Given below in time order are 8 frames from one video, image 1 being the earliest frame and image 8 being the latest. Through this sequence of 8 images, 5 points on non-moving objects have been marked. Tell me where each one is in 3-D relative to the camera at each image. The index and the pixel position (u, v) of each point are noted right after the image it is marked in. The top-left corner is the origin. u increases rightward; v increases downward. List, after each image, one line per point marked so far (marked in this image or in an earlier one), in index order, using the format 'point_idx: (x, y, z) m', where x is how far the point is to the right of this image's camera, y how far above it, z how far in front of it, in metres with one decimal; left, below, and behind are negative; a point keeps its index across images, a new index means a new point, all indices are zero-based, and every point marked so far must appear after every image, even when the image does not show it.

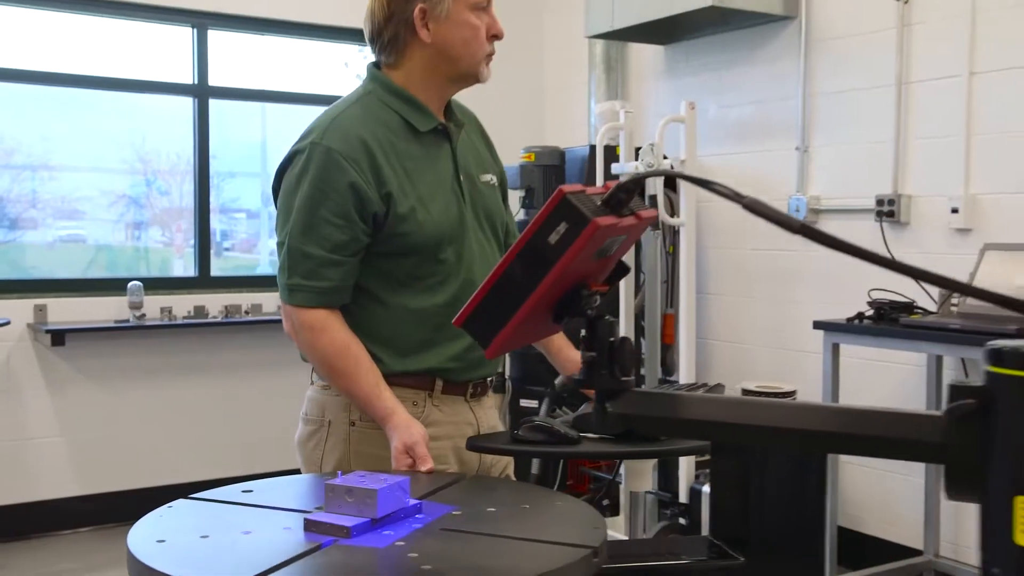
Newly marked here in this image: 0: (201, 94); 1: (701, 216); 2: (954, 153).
0: (-1.1, +0.7, +3.9) m
1: (+0.6, +0.2, +3.6) m
2: (+1.2, +0.4, +2.8) m
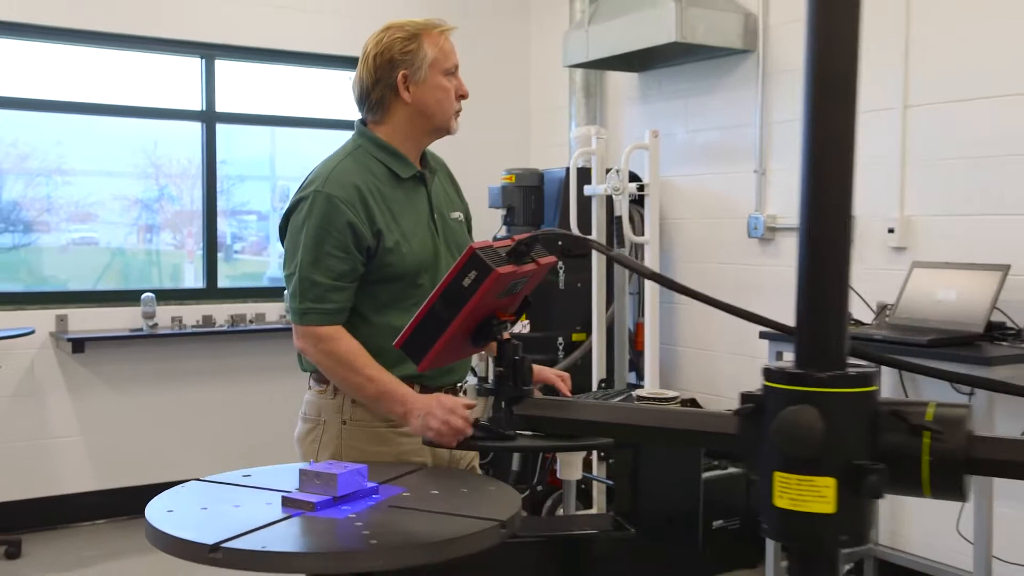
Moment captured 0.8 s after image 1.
0: (-1.2, +0.7, +4.2) m
1: (+0.6, +0.2, +3.9) m
2: (+1.1, +0.3, +3.1) m
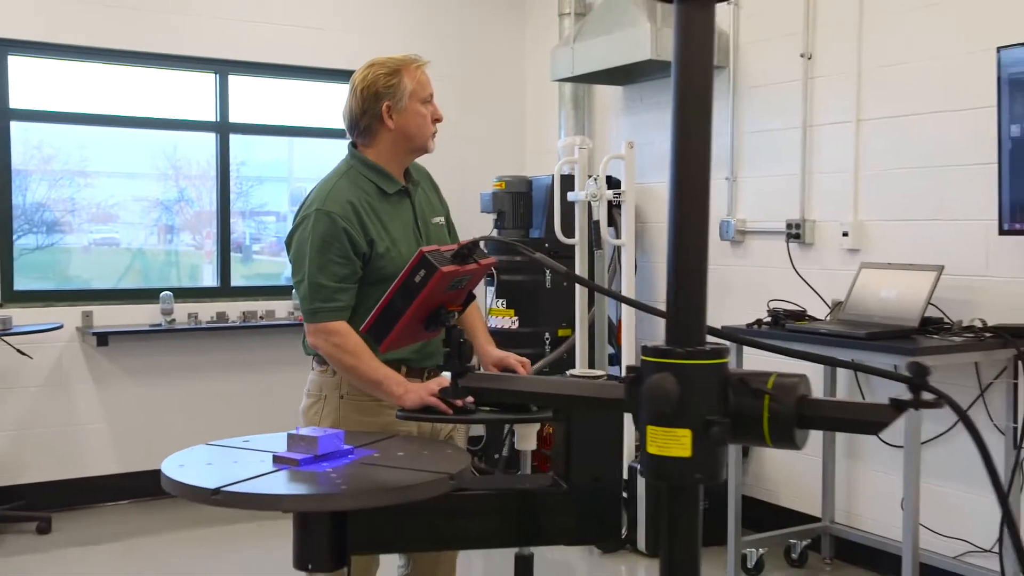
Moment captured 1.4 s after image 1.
0: (-1.2, +0.7, +4.5) m
1: (+0.5, +0.2, +4.2) m
2: (+1.0, +0.3, +3.4) m
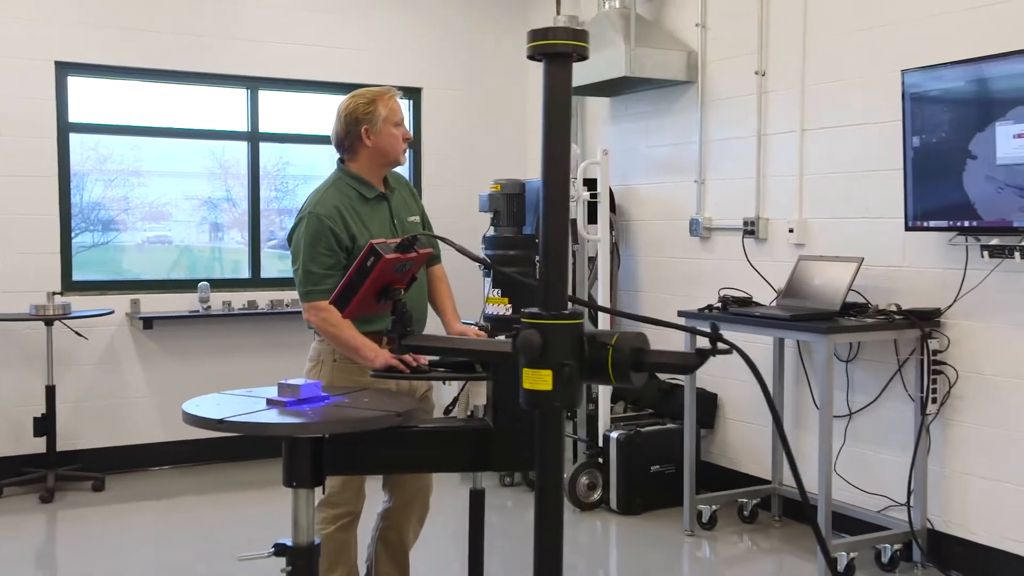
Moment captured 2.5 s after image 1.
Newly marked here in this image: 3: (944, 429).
0: (-1.2, +0.7, +5.0) m
1: (+0.5, +0.2, +4.7) m
2: (+1.0, +0.4, +3.8) m
3: (+1.3, -0.4, +3.3) m
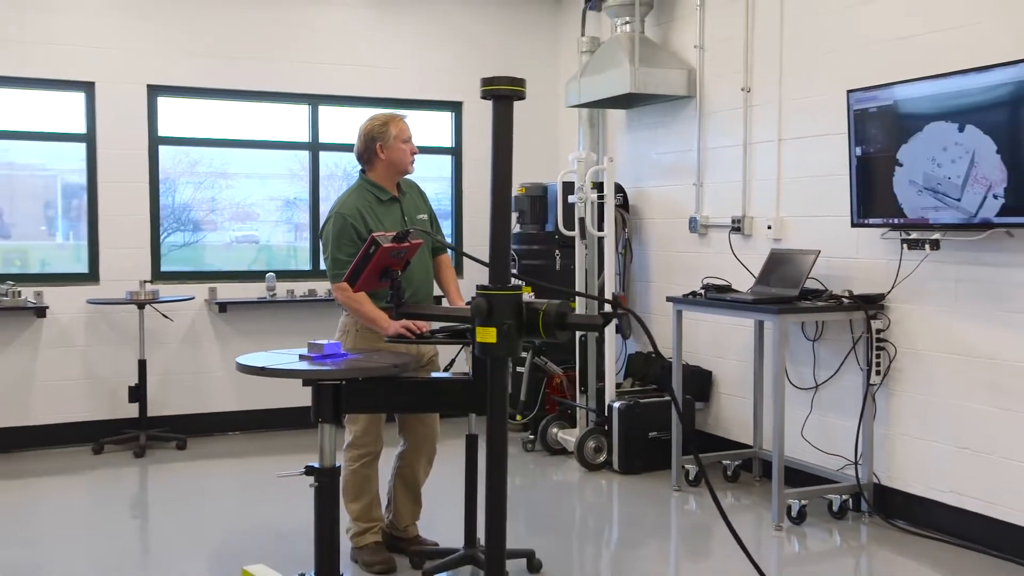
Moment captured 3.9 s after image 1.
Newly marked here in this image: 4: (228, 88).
0: (-1.1, +0.7, +5.8) m
1: (+0.7, +0.3, +5.3) m
2: (+1.1, +0.4, +4.4) m
3: (+1.3, -0.4, +3.8) m
4: (-1.4, +1.0, +5.5) m
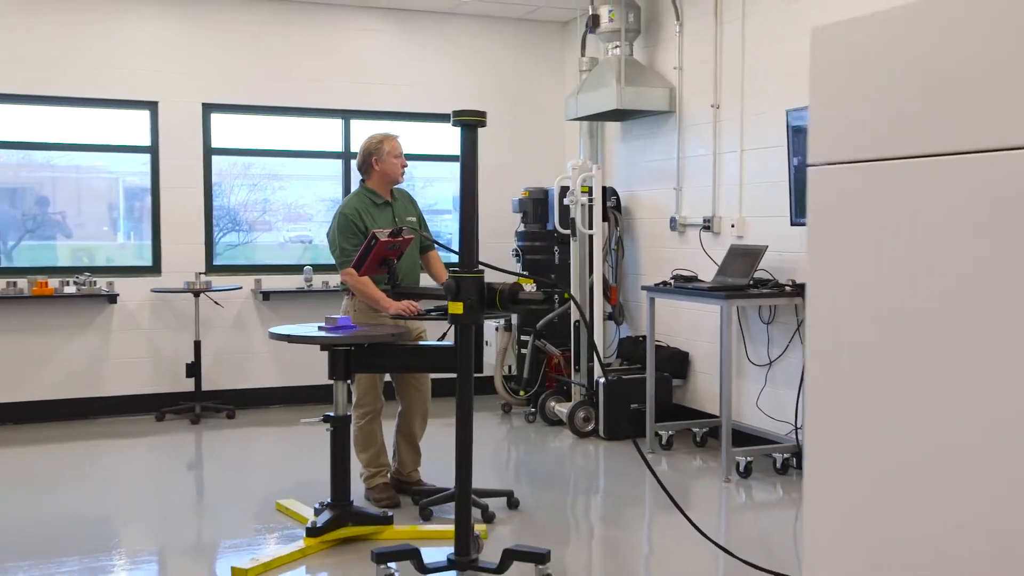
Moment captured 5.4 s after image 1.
0: (-1.0, +0.8, +6.5) m
1: (+0.7, +0.3, +6.0) m
2: (+1.0, +0.4, +5.1) m
3: (+1.3, -0.3, +4.5) m
4: (-1.4, +1.1, +6.3) m
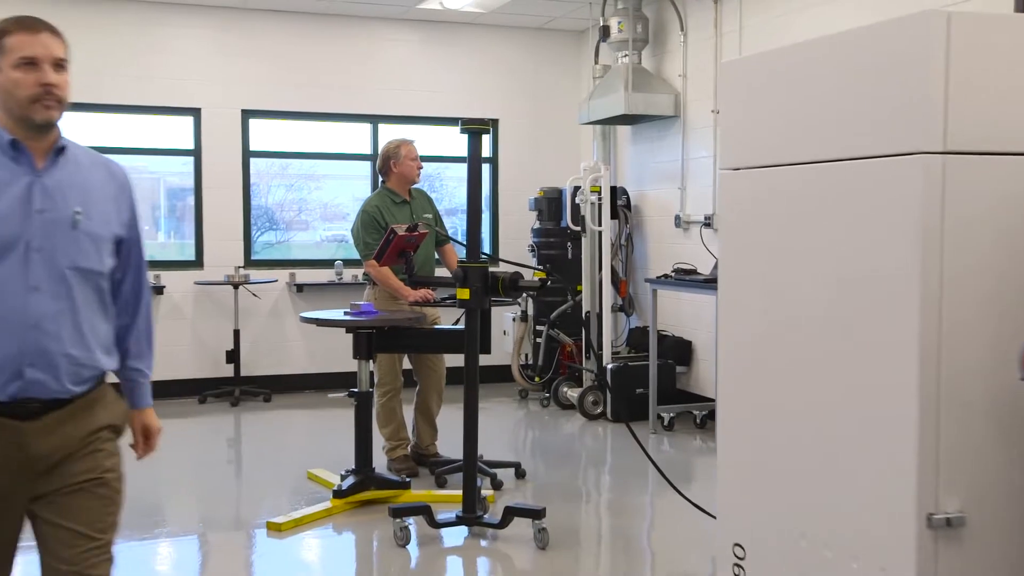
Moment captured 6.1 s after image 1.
0: (-0.9, +0.8, +7.0) m
1: (+0.8, +0.4, +6.3) m
2: (+1.1, +0.5, +5.4) m
3: (+1.3, -0.3, +4.9) m
4: (-1.3, +1.1, +6.7) m
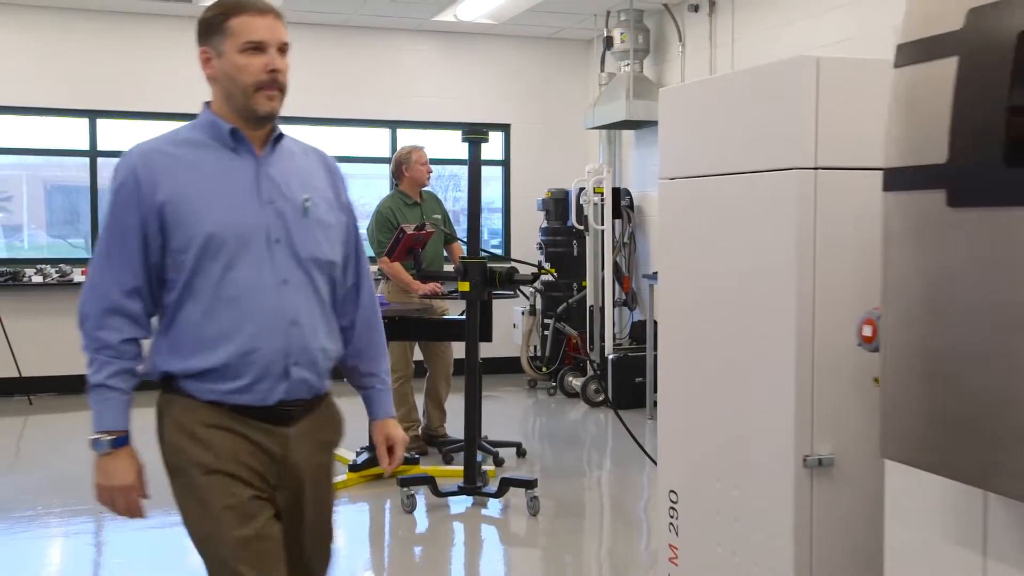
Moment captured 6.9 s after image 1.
0: (-0.8, +0.9, +7.4) m
1: (+0.8, +0.4, +6.7) m
2: (+1.2, +0.5, +5.8) m
3: (+1.4, -0.3, +5.2) m
4: (-1.2, +1.1, +7.2) m
